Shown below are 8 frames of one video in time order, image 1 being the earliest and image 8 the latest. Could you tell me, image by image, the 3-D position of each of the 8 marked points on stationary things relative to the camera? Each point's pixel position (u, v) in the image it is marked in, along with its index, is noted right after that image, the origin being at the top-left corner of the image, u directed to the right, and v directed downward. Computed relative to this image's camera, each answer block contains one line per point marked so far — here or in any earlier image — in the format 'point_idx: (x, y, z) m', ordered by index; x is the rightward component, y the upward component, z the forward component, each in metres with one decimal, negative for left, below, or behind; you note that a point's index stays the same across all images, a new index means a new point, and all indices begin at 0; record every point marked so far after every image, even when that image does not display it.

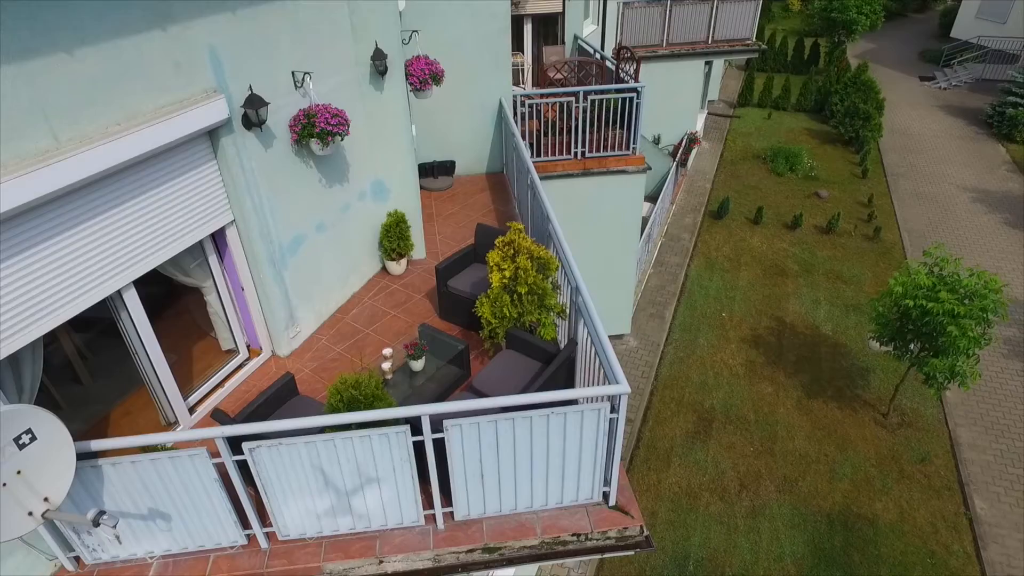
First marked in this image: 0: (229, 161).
0: (-1.9, +0.8, +4.2) m
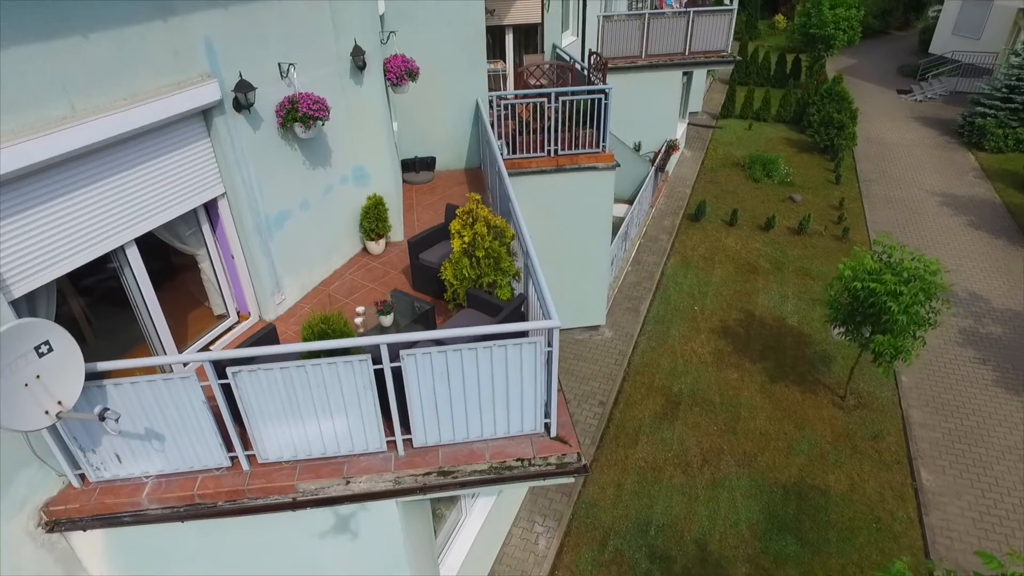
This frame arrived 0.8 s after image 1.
0: (-2.2, +1.1, +4.8) m
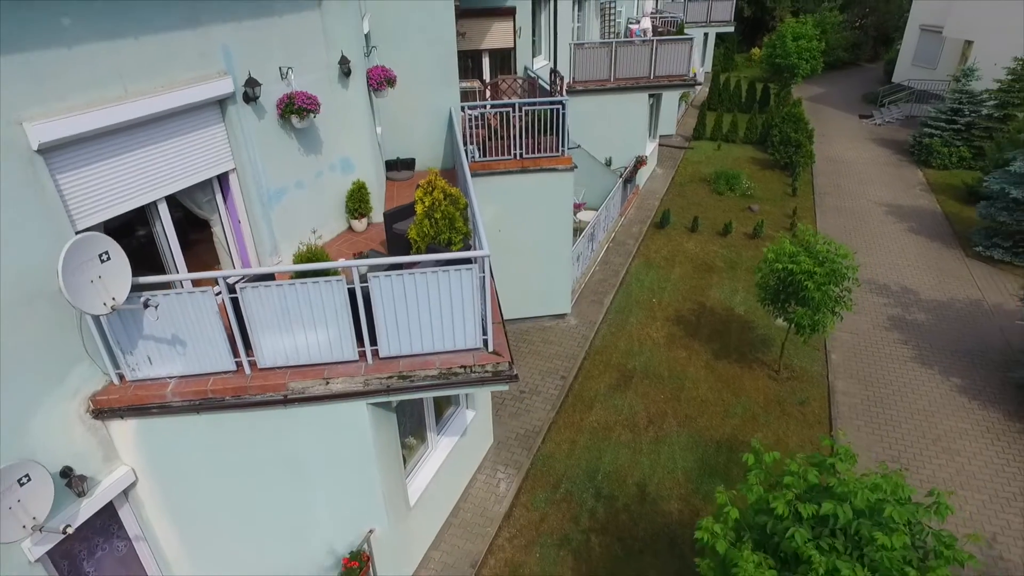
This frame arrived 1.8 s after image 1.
0: (-2.7, +1.6, +6.1) m
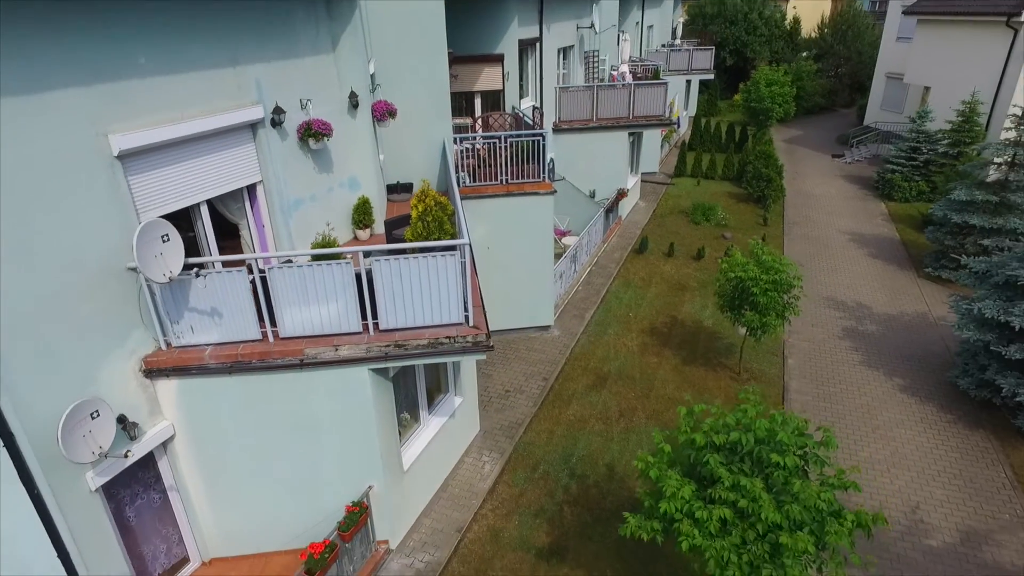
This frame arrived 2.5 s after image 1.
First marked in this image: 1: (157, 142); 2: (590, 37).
0: (-2.9, +1.7, +7.4) m
1: (-3.4, +1.4, +6.0) m
2: (+2.4, +7.5, +18.9) m
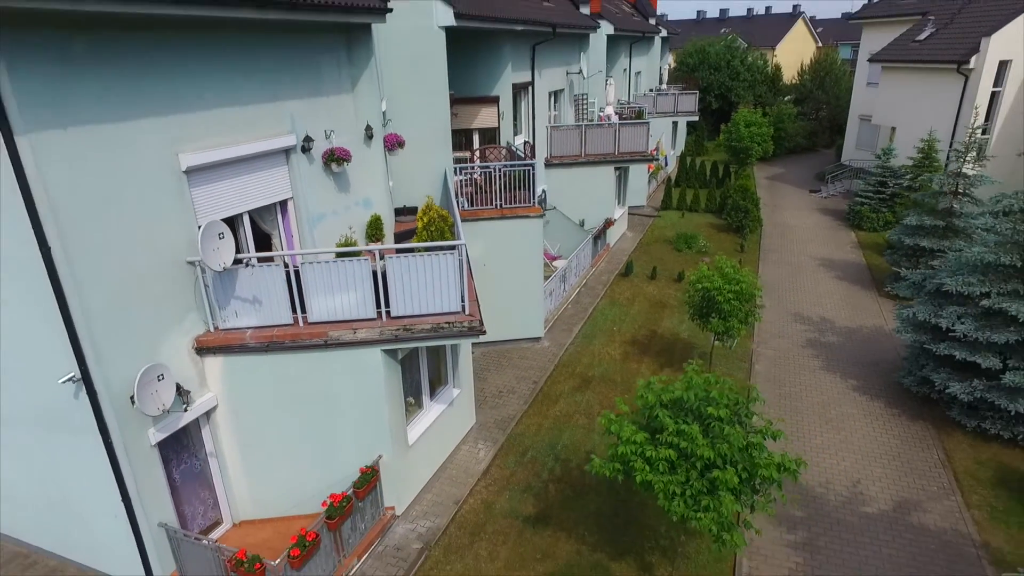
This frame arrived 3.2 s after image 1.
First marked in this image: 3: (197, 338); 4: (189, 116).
0: (-3.1, +1.7, +8.8) m
1: (-3.5, +1.5, +7.4) m
2: (+2.2, +6.8, +20.7) m
3: (-3.8, -0.6, +7.5) m
4: (-3.6, +1.9, +7.0) m
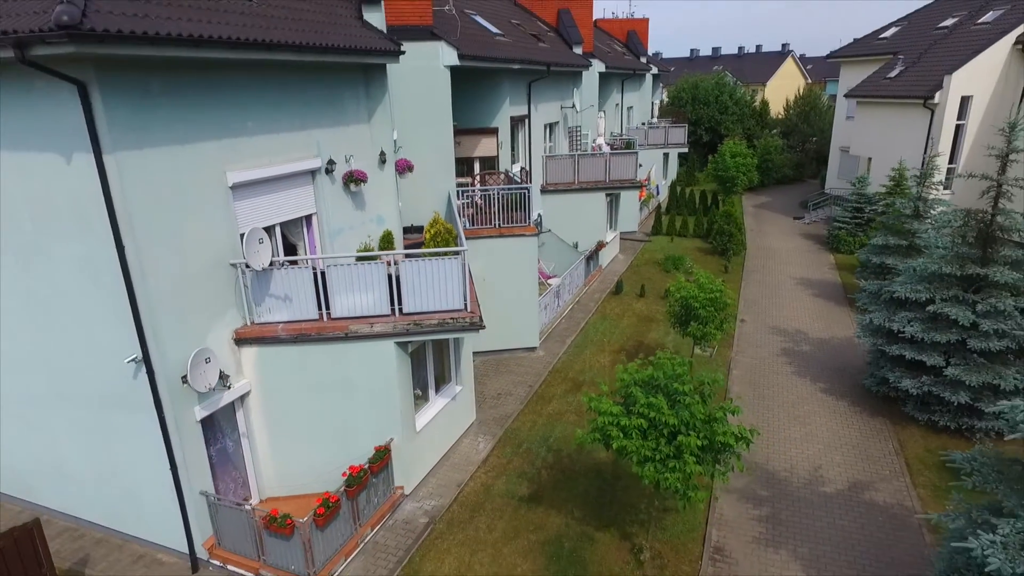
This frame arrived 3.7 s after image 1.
0: (-3.1, +1.6, +10.1) m
1: (-3.6, +1.5, +8.7) m
2: (+2.2, +6.1, +22.3) m
3: (-3.8, -0.6, +8.7) m
4: (-3.7, +2.0, +8.4) m
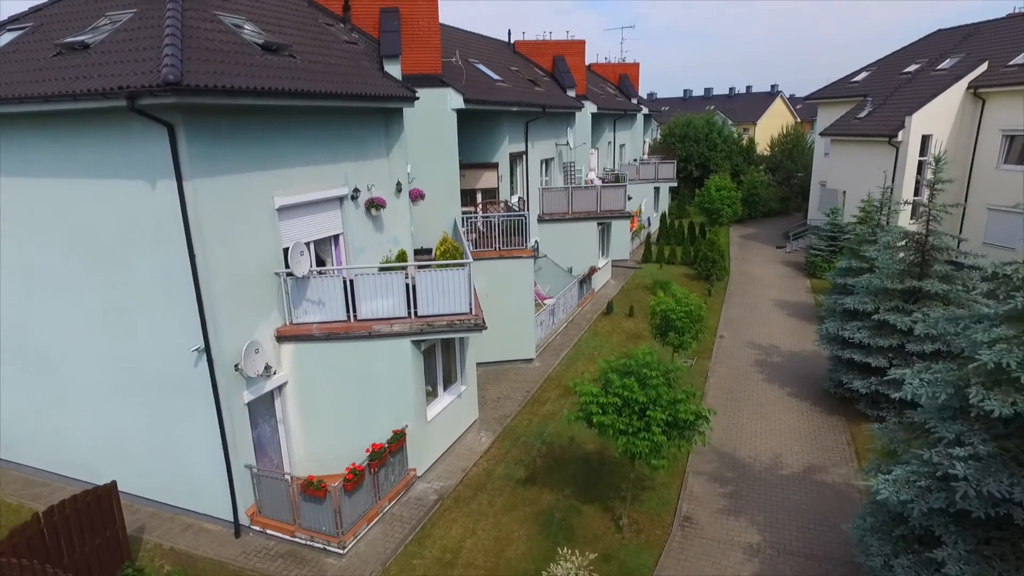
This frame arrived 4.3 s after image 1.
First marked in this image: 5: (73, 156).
0: (-3.2, +1.5, +11.9) m
1: (-3.6, +1.4, +10.5) m
2: (+2.1, +5.3, +24.3) m
3: (-3.9, -0.7, +10.3) m
4: (-3.7, +1.9, +10.1) m
5: (-6.5, +1.9, +9.3) m
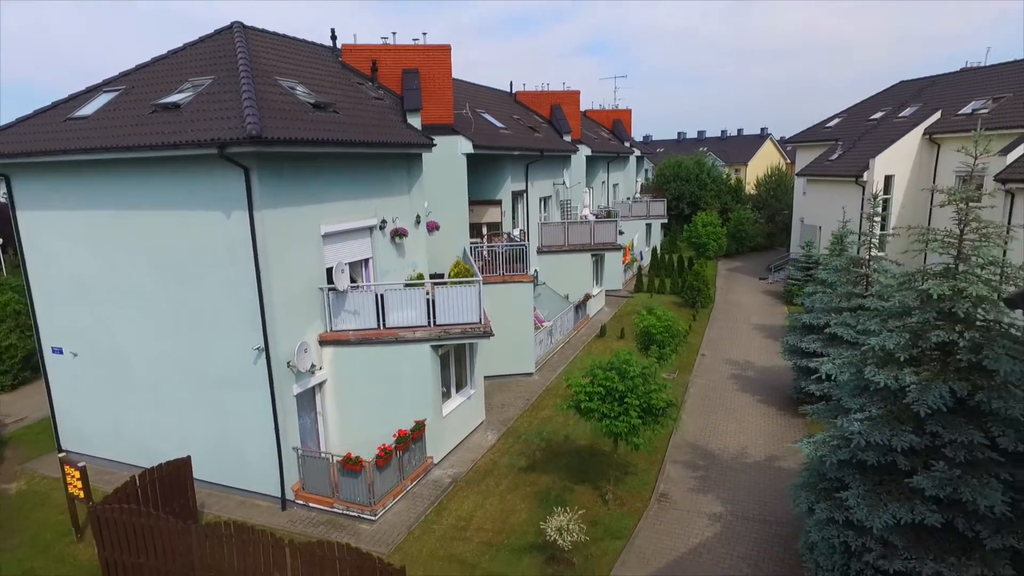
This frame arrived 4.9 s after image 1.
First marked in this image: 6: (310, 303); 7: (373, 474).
0: (-3.1, +1.1, +14.1) m
1: (-3.5, +1.2, +12.7) m
2: (+2.2, +4.1, +26.7) m
3: (-3.8, -0.9, +12.4) m
4: (-3.6, +1.6, +12.4) m
5: (-6.4, +1.7, +11.6) m
6: (-3.9, -0.3, +12.1) m
7: (-2.5, -3.4, +11.5) m
